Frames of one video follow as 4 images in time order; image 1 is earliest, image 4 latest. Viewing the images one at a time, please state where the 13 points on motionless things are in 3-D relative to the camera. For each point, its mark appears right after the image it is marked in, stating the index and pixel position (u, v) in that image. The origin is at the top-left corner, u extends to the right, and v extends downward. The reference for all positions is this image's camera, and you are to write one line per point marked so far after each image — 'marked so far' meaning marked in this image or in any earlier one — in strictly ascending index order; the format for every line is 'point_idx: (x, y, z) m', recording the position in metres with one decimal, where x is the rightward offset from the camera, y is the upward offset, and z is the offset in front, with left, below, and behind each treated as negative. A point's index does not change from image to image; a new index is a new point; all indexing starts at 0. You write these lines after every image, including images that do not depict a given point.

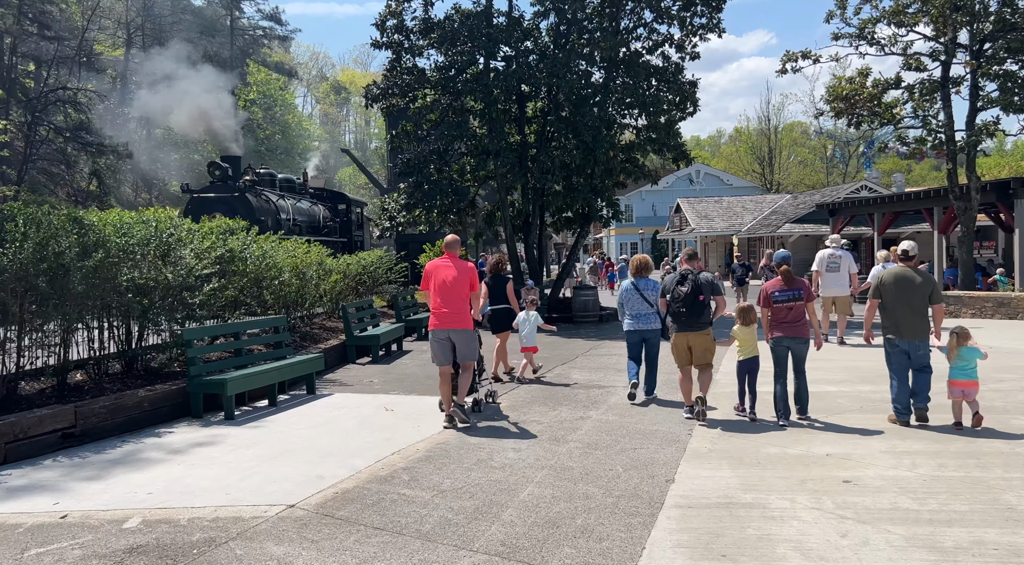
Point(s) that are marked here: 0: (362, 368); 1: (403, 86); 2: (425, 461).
0: (-1.9, -1.1, +10.6) m
1: (-2.5, +4.4, +18.6) m
2: (-0.6, -1.3, +5.9) m
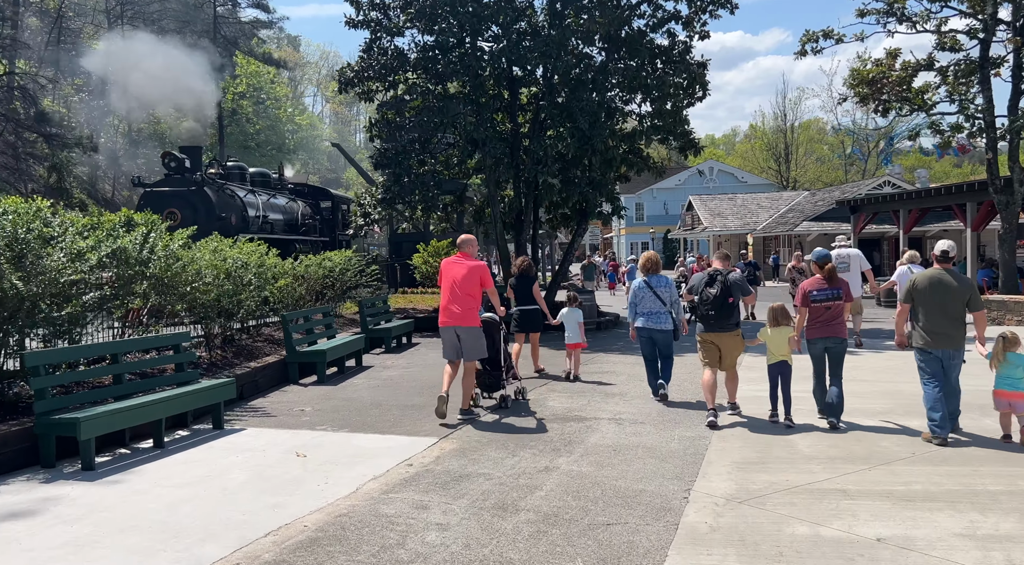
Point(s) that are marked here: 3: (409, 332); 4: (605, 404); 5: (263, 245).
0: (-2.2, -1.2, +8.9) m
1: (-2.7, +4.3, +16.9) m
2: (-1.0, -1.3, +4.1) m
3: (-1.7, -0.8, +13.7) m
4: (+0.9, -1.2, +8.1) m
5: (-3.3, +0.5, +11.1) m
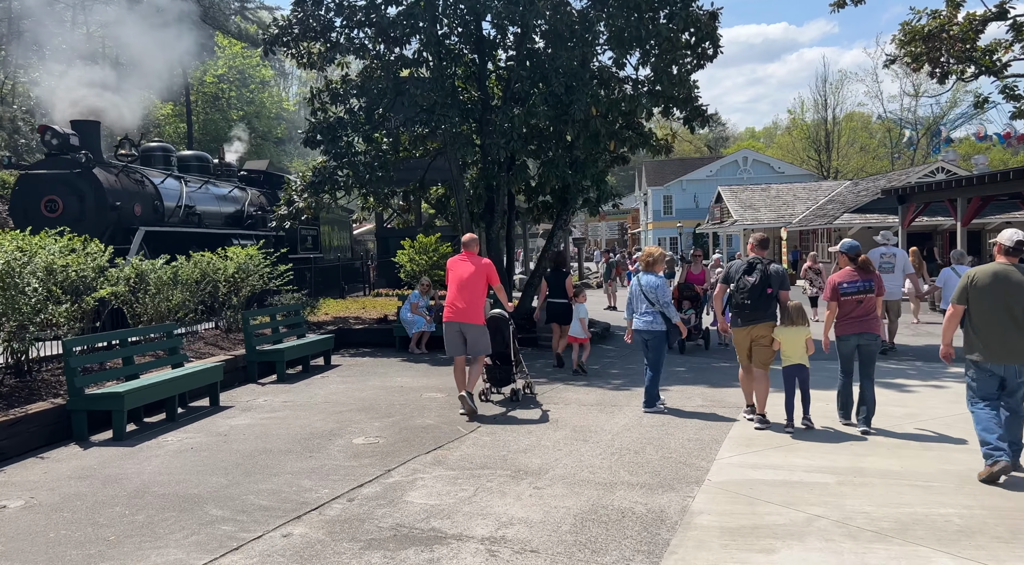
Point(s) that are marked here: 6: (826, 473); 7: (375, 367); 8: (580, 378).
0: (-3.2, -1.3, +6.0) m
1: (-3.2, +4.3, +14.0) m
2: (-2.2, -1.5, +1.2) m
3: (-2.4, -0.9, +10.7) m
4: (-0.1, -1.3, +5.0) m
5: (-4.1, +0.4, +8.2) m
6: (+2.1, -1.3, +5.5) m
7: (-1.8, -1.1, +10.8) m
8: (+0.8, -1.1, +9.9) m
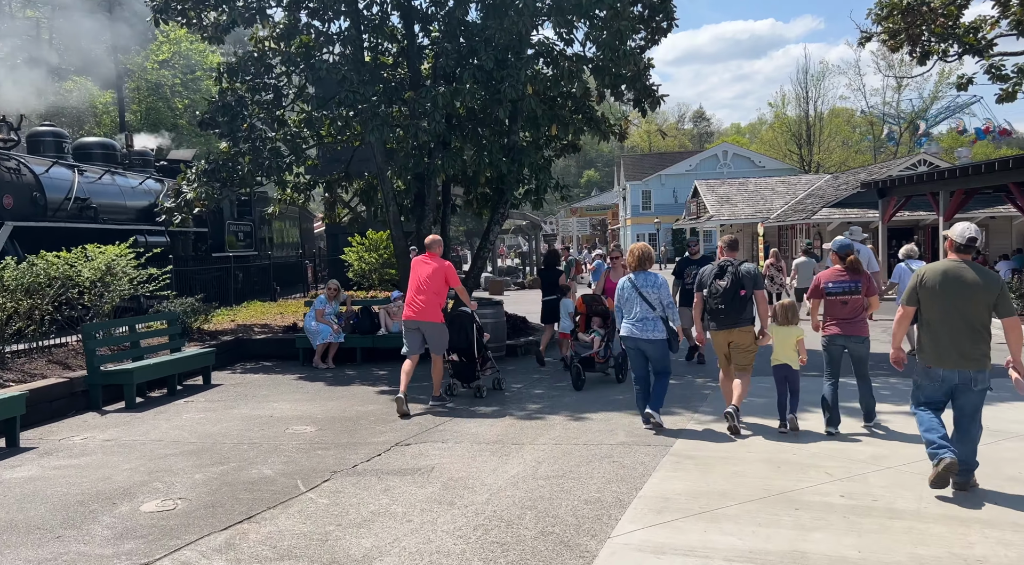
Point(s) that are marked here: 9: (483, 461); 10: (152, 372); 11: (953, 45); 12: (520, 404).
0: (-4.1, -1.3, +4.3) m
1: (-4.3, +4.2, +12.3) m
2: (-3.0, -1.6, -0.5) m
3: (-3.4, -0.9, +9.1) m
4: (-1.0, -1.4, +3.5) m
5: (-5.0, +0.3, +6.5) m
6: (+1.2, -1.3, +3.9) m
7: (-2.8, -1.1, +9.2) m
8: (-0.2, -1.2, +8.3) m
9: (-0.2, -1.3, +5.9) m
10: (-3.5, -0.9, +8.1) m
11: (+7.3, +3.9, +13.9) m
12: (+0.1, -1.2, +8.1) m
